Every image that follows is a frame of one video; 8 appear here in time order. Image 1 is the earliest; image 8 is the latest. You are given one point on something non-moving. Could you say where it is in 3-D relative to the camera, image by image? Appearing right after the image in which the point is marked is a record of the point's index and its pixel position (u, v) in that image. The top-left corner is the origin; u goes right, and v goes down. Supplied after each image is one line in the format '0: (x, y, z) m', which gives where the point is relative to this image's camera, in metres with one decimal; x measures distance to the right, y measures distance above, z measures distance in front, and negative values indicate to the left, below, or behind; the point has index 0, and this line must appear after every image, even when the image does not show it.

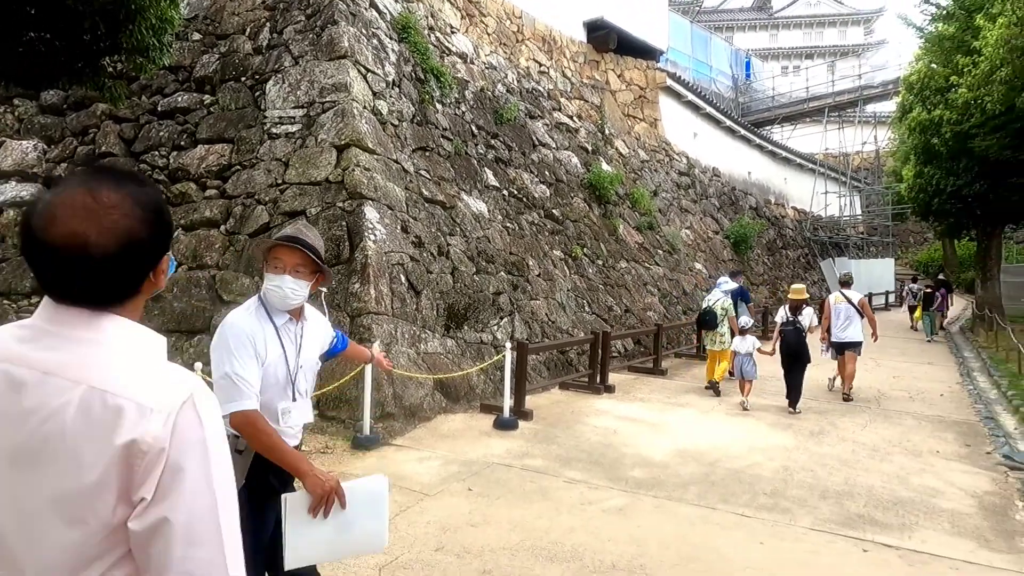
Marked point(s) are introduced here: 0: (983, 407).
0: (+5.0, -1.3, +7.0) m
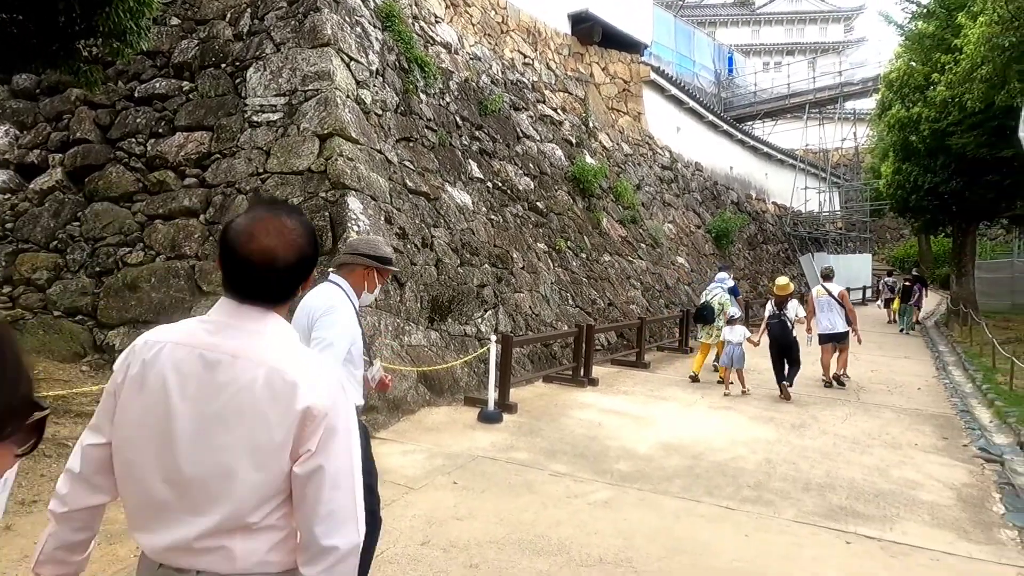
0: (+4.8, -1.2, +7.1) m
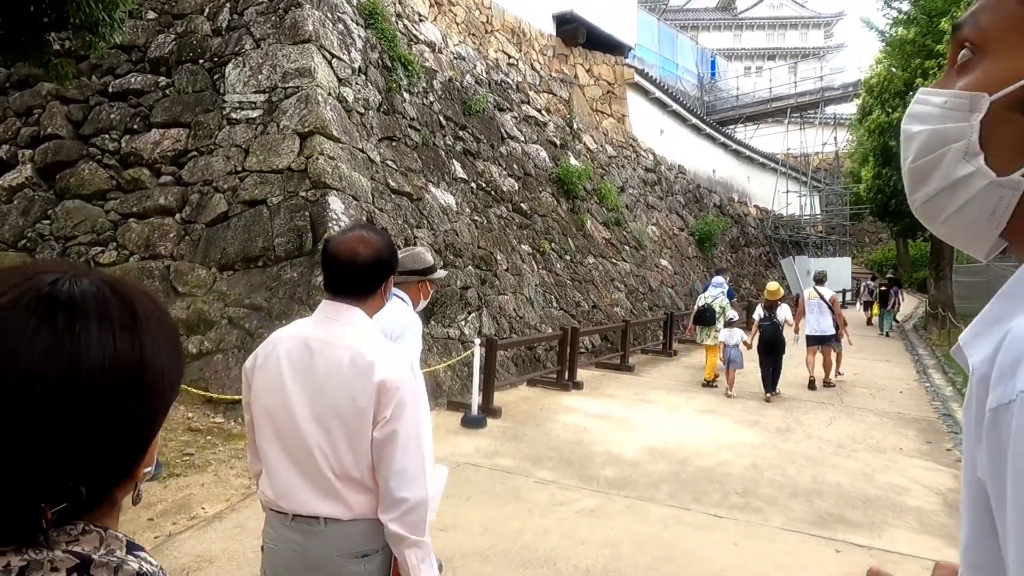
0: (+4.7, -1.3, +7.2) m
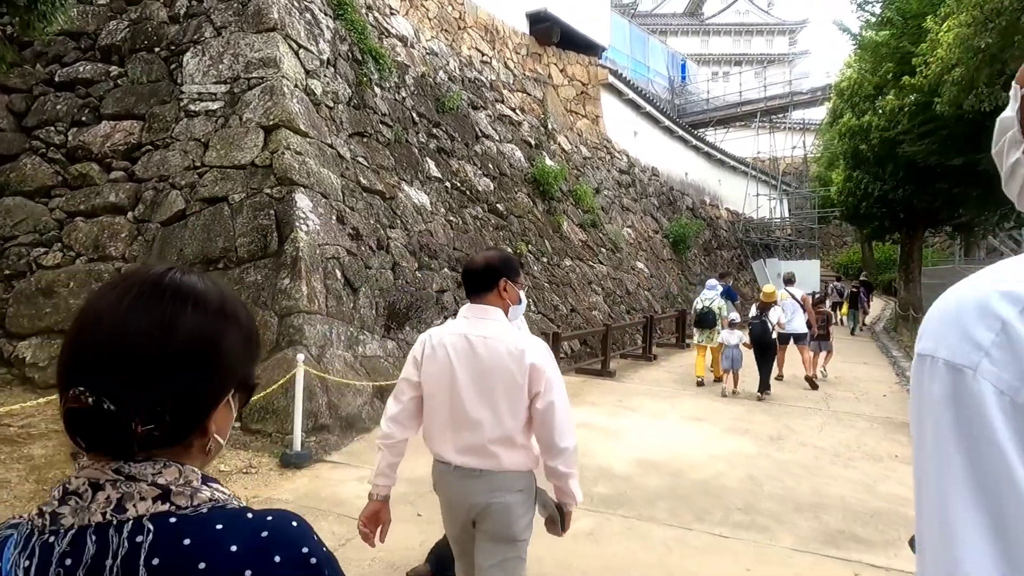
0: (+4.4, -1.3, +7.1) m
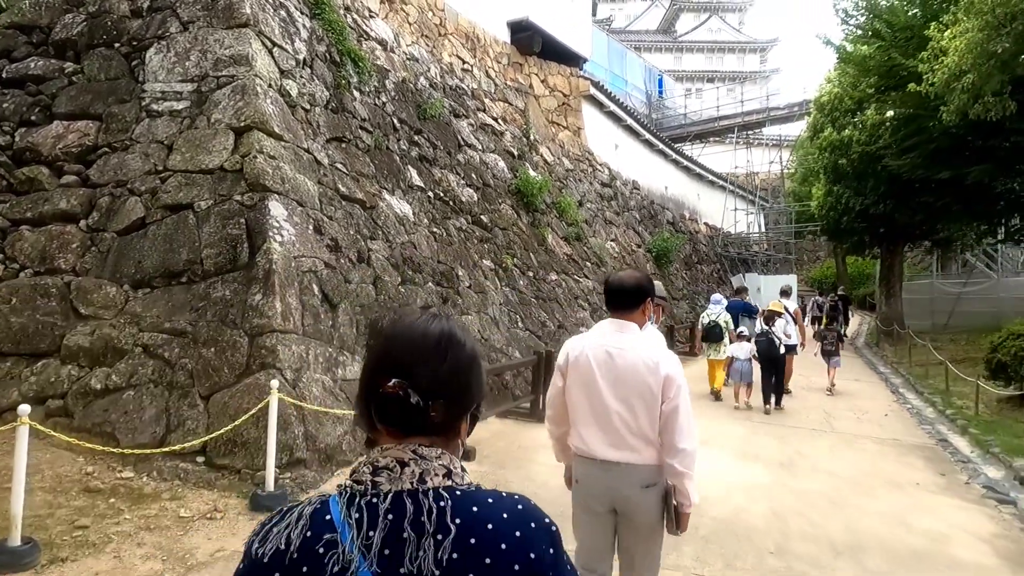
0: (+4.3, -1.4, +6.8) m
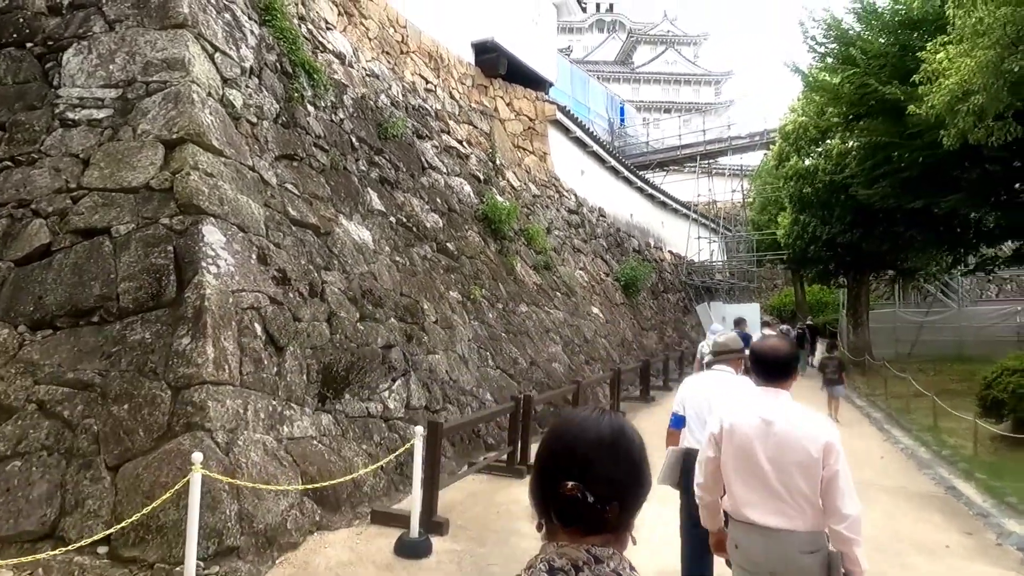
0: (+4.0, -1.8, +6.4) m
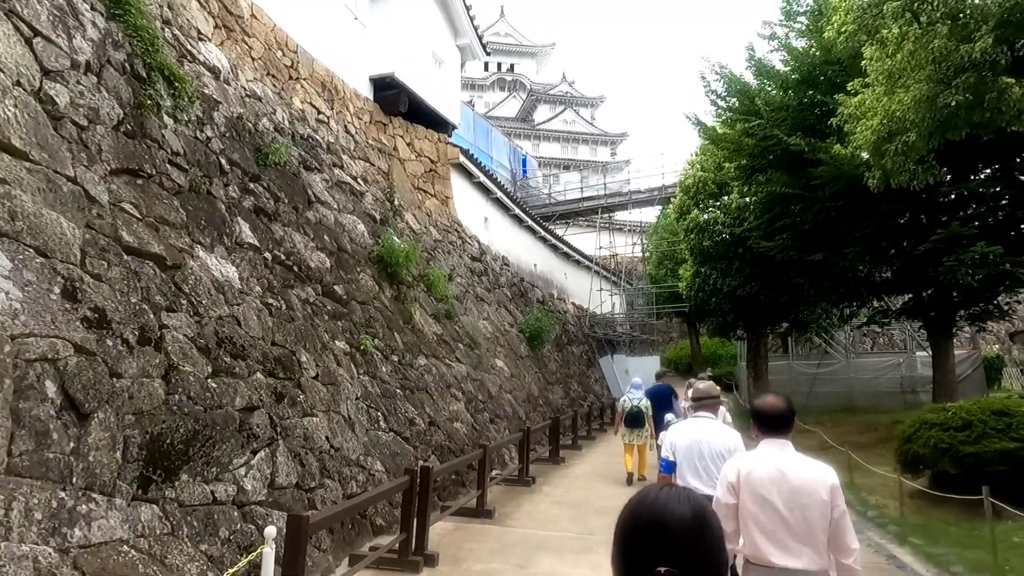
0: (+3.1, -2.2, +5.9) m
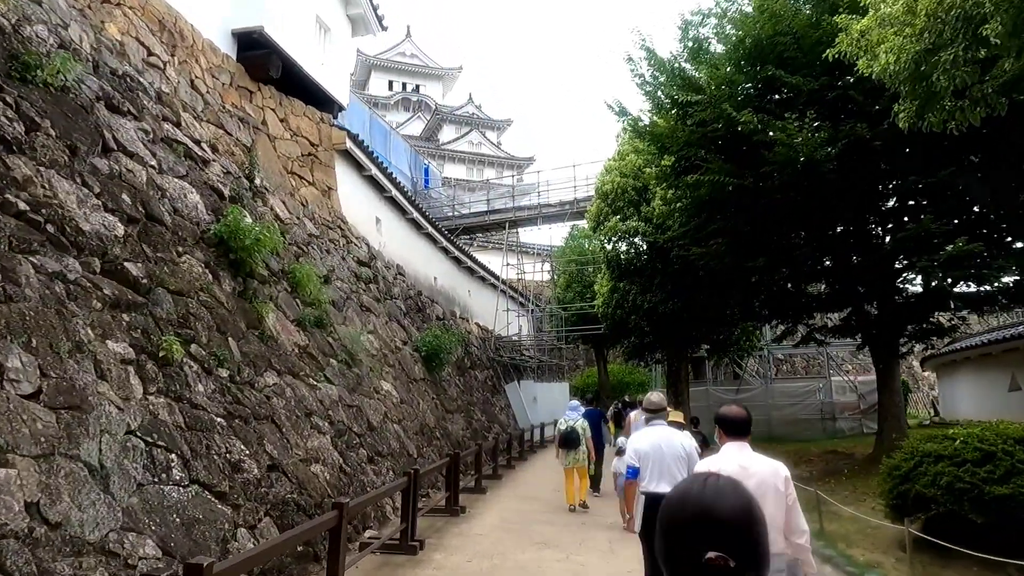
0: (+2.4, -2.1, +4.3) m
